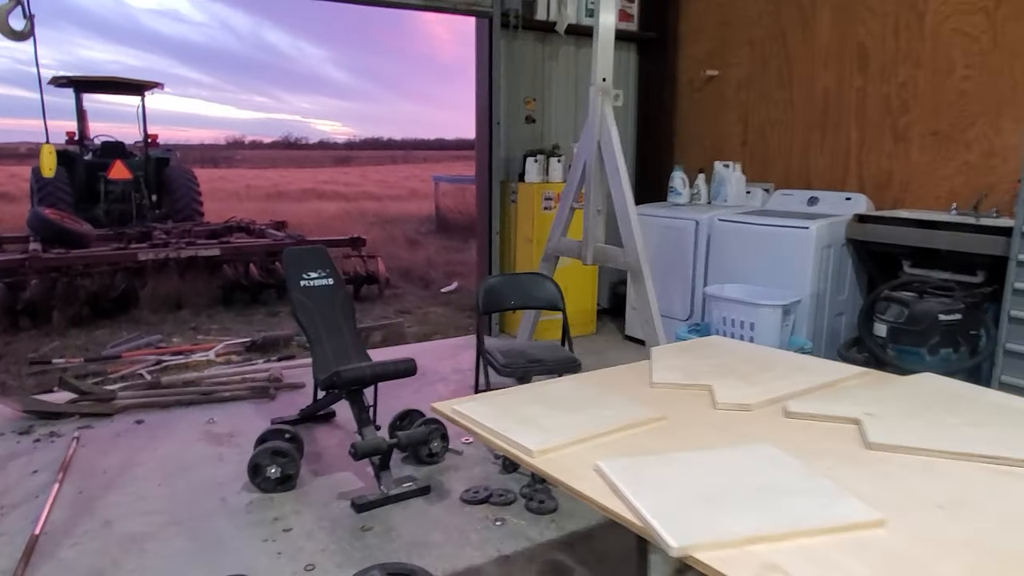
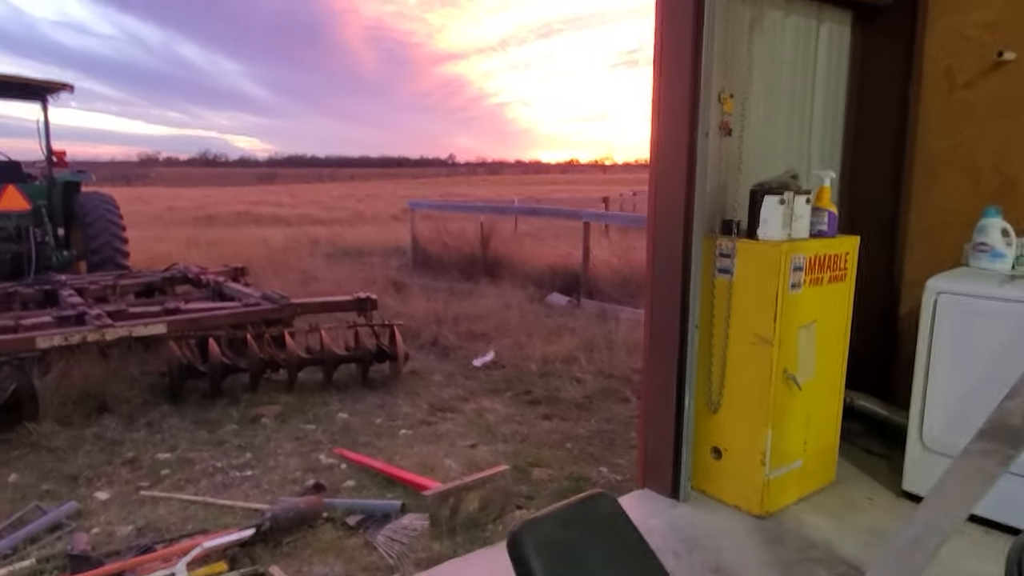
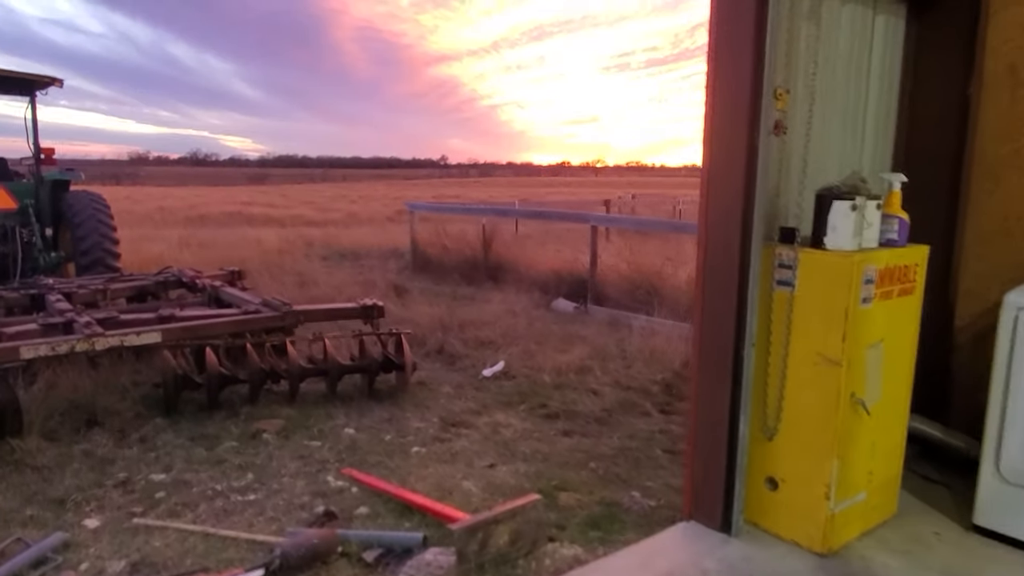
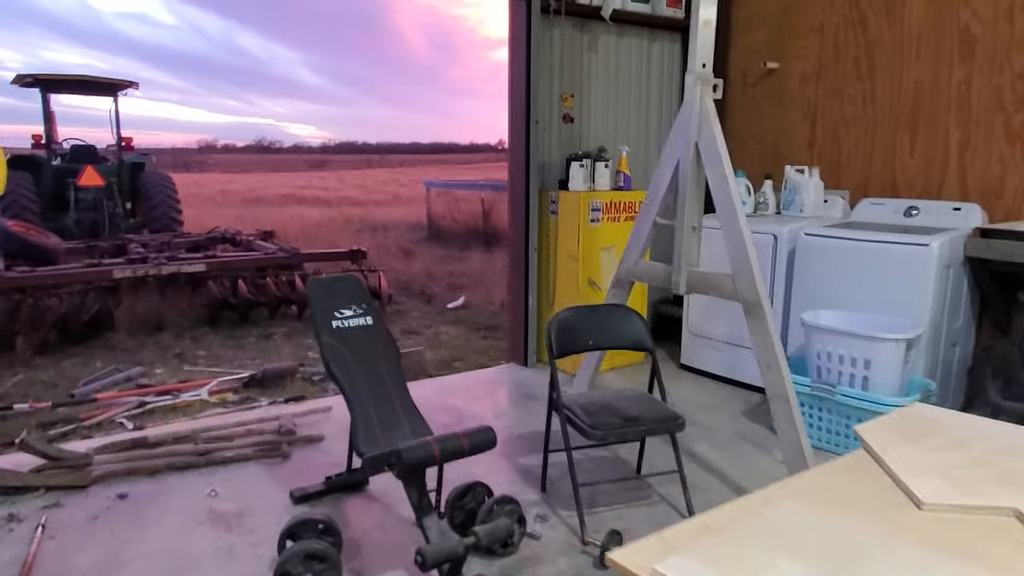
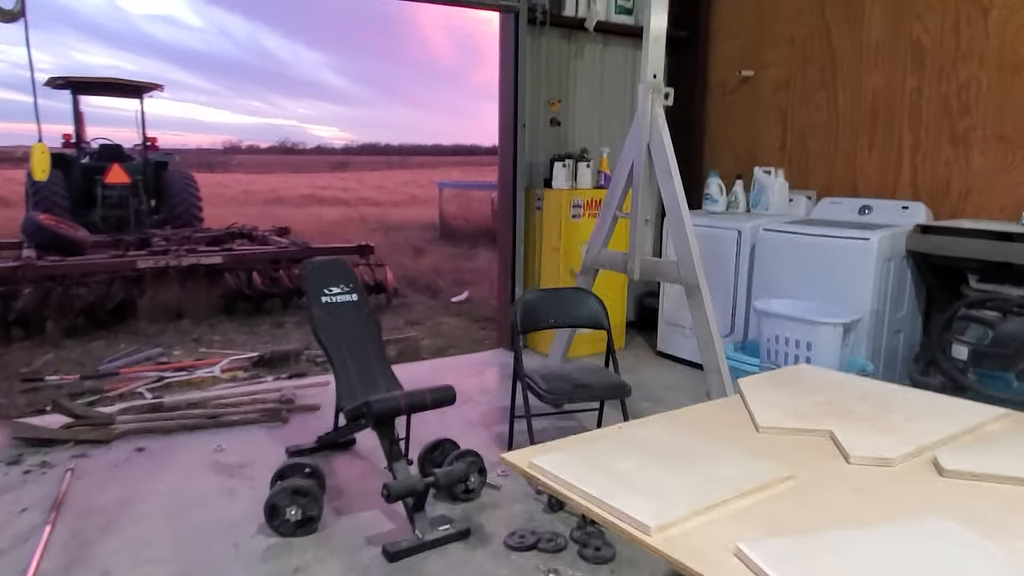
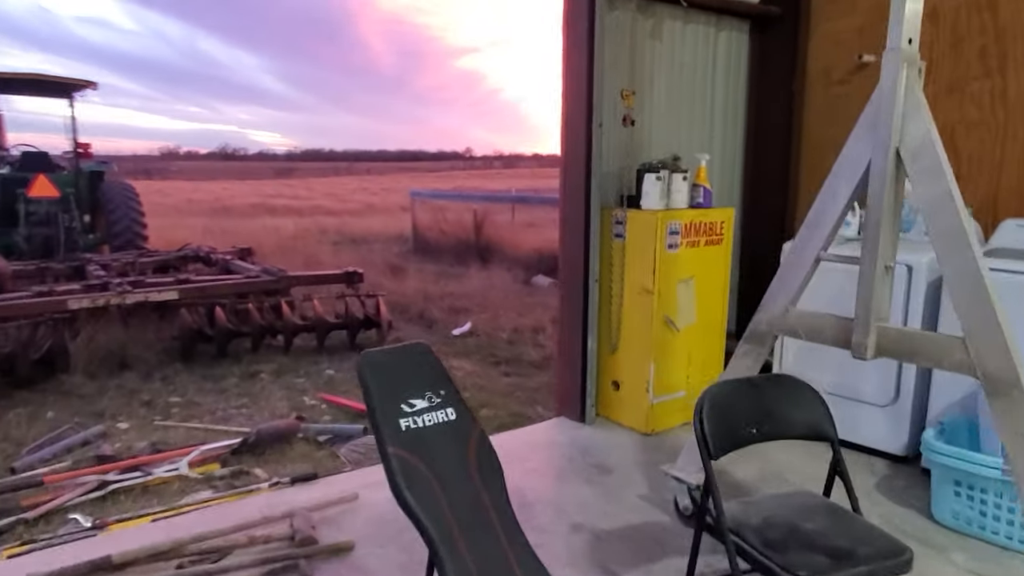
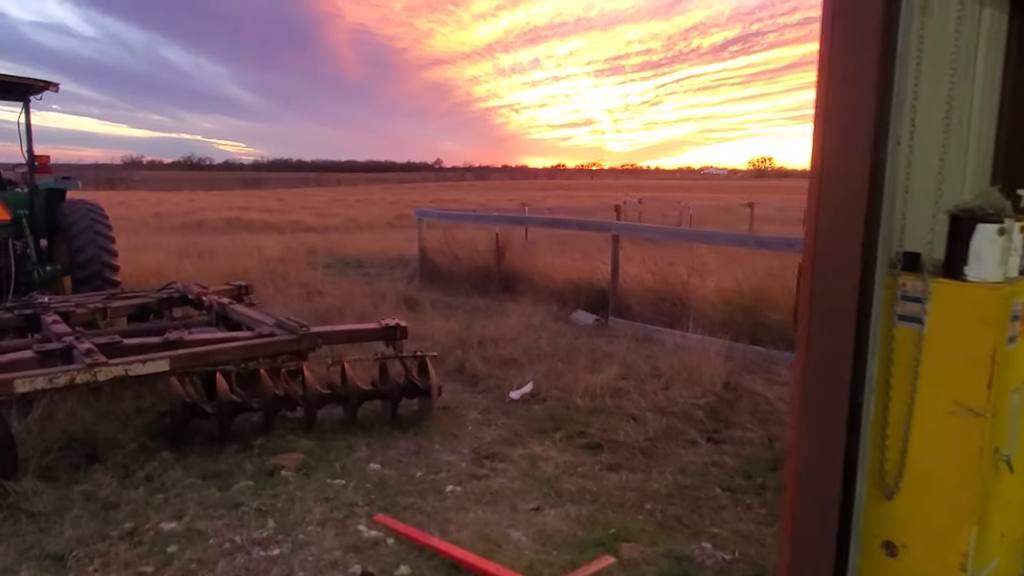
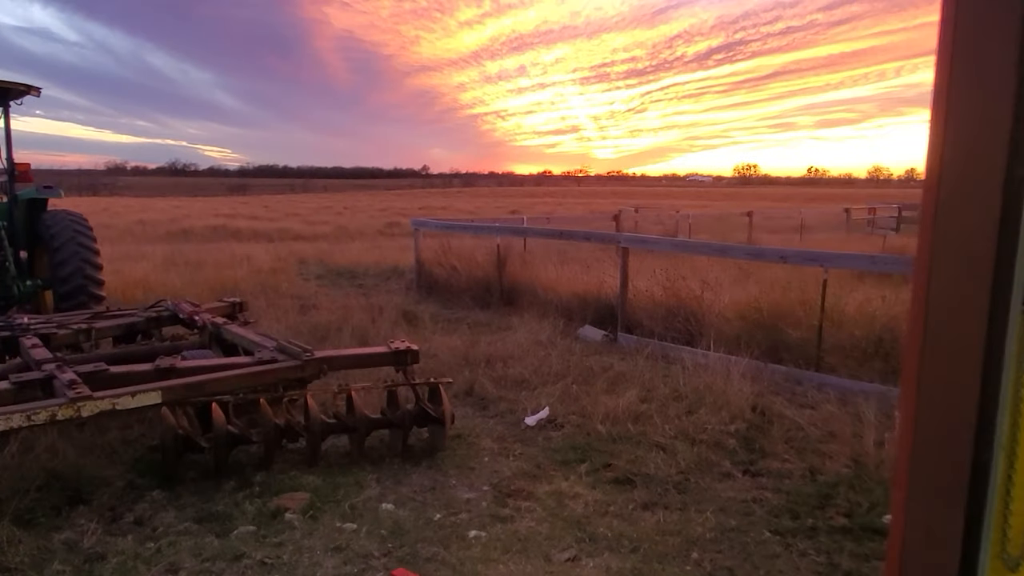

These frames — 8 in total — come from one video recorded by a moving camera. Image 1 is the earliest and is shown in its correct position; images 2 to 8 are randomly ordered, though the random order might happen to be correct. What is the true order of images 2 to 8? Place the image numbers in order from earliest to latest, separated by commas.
5, 4, 6, 2, 3, 7, 8
